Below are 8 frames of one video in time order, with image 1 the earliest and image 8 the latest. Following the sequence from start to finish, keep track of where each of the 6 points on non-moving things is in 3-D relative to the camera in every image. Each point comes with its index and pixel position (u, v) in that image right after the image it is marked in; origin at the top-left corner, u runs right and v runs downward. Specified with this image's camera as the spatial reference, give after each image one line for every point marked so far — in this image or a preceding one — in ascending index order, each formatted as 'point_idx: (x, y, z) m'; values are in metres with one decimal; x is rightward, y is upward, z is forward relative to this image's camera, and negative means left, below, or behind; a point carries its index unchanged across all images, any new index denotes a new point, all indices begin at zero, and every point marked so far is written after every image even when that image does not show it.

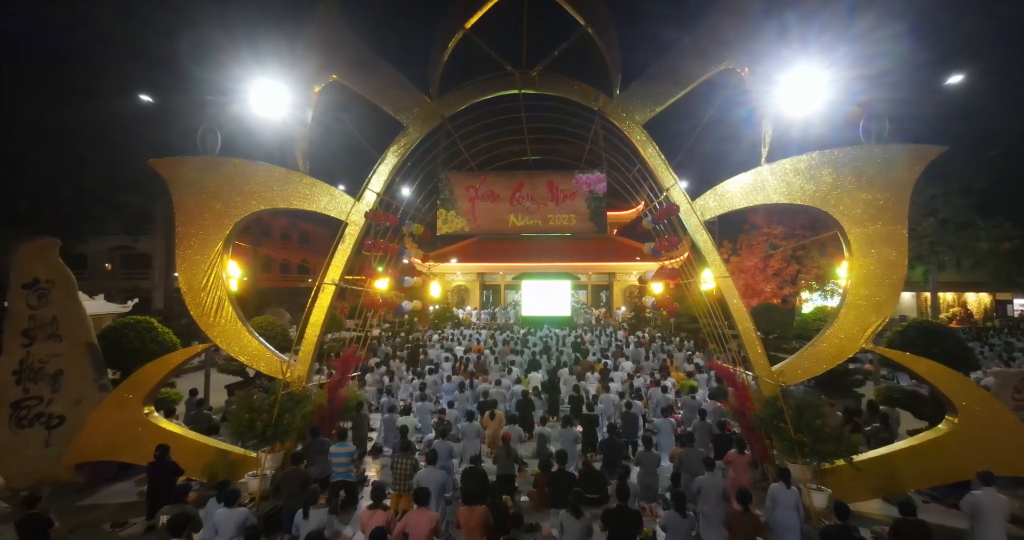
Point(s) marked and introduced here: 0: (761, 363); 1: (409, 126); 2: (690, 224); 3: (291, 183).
0: (+3.8, -1.4, +5.8) m
1: (-1.8, +2.5, +6.4) m
2: (+2.9, +0.7, +6.1) m
3: (-3.6, +1.4, +6.2) m
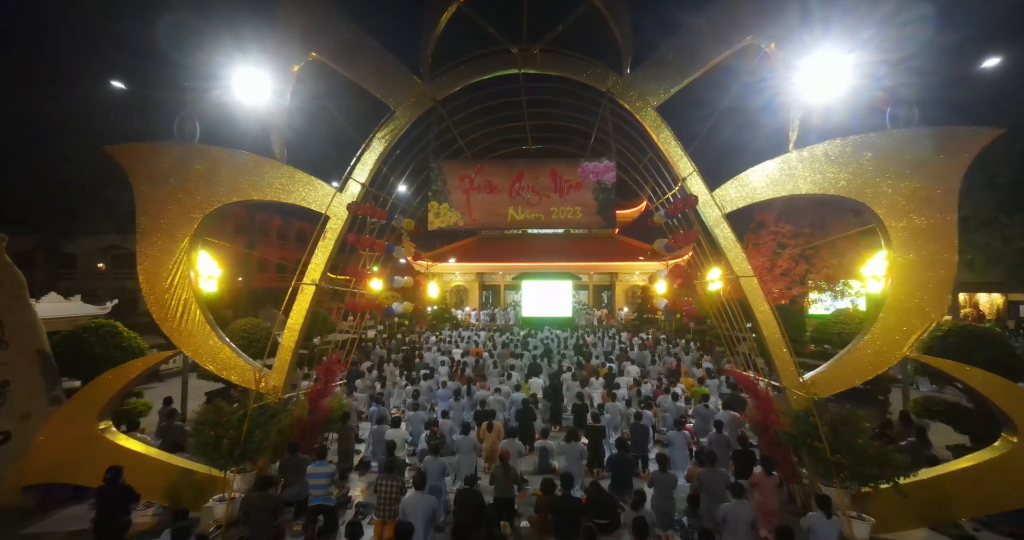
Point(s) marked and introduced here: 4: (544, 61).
0: (+3.8, -1.4, +5.2) m
1: (-1.8, +2.5, +5.8) m
2: (+2.9, +0.7, +5.5) m
3: (-3.6, +1.4, +5.6) m
4: (+0.5, +3.3, +6.1) m
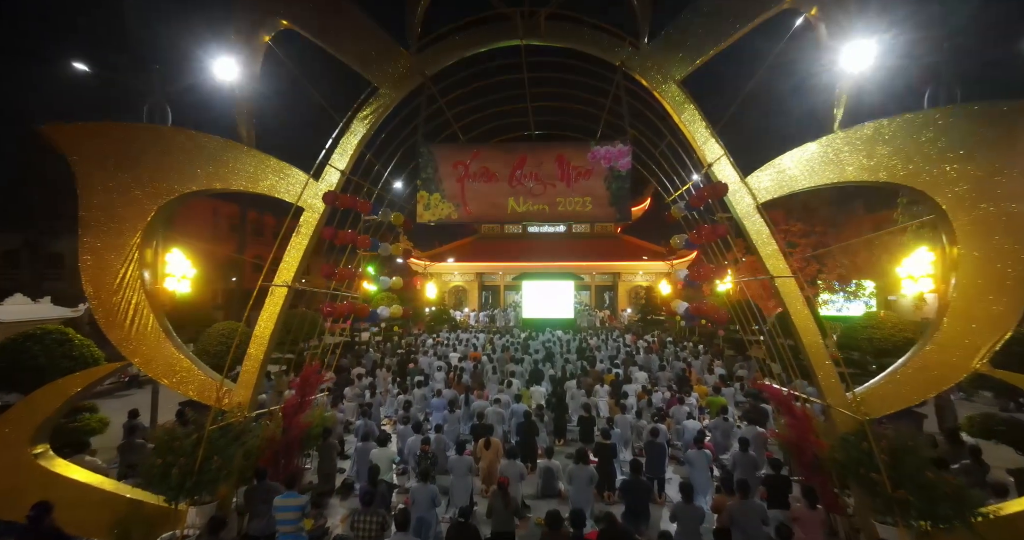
0: (+3.8, -1.4, +4.5) m
1: (-1.8, +2.5, +5.1) m
2: (+2.9, +0.7, +4.8) m
3: (-3.6, +1.4, +4.9) m
4: (+0.5, +3.3, +5.4) m
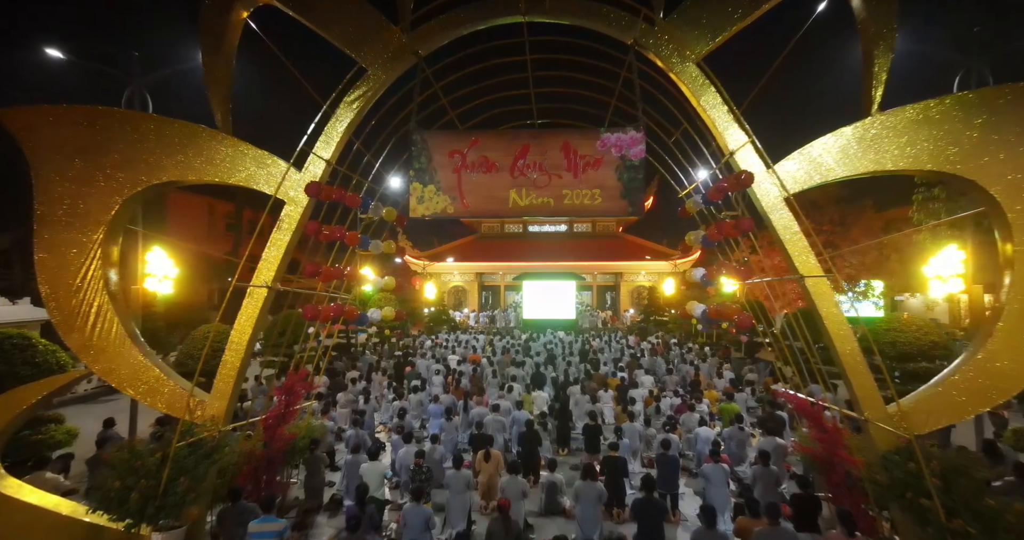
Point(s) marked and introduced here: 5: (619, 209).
0: (+3.8, -1.4, +4.1) m
1: (-1.8, +2.5, +4.7) m
2: (+2.9, +0.7, +4.4) m
3: (-3.6, +1.4, +4.5) m
4: (+0.5, +3.3, +4.9) m
5: (+1.4, +0.8, +5.2) m
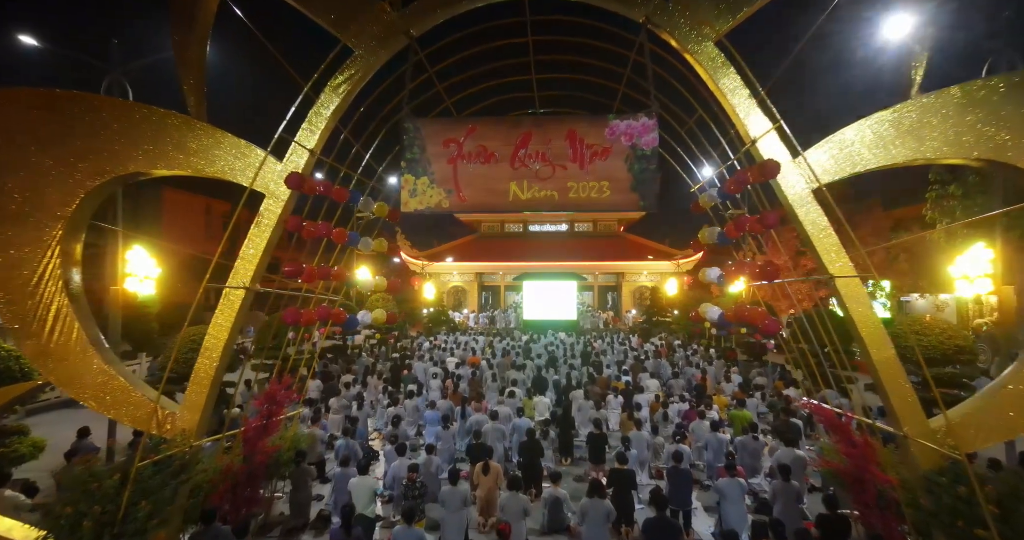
0: (+3.8, -1.4, +3.7) m
1: (-1.7, +2.5, +4.3) m
2: (+2.9, +0.7, +4.0) m
3: (-3.6, +1.4, +4.1) m
4: (+0.6, +3.3, +4.5) m
5: (+1.4, +0.8, +4.8) m
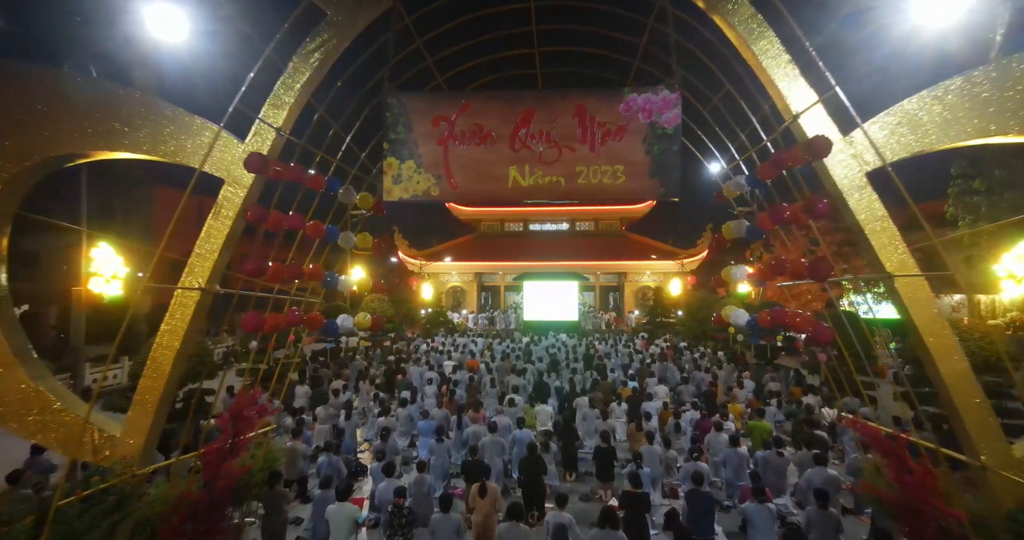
0: (+3.8, -1.4, +3.1) m
1: (-1.8, +2.5, +3.7) m
2: (+2.9, +0.8, +3.4) m
3: (-3.6, +1.5, +3.5) m
4: (+0.5, +3.4, +3.9) m
5: (+1.4, +0.9, +4.2) m
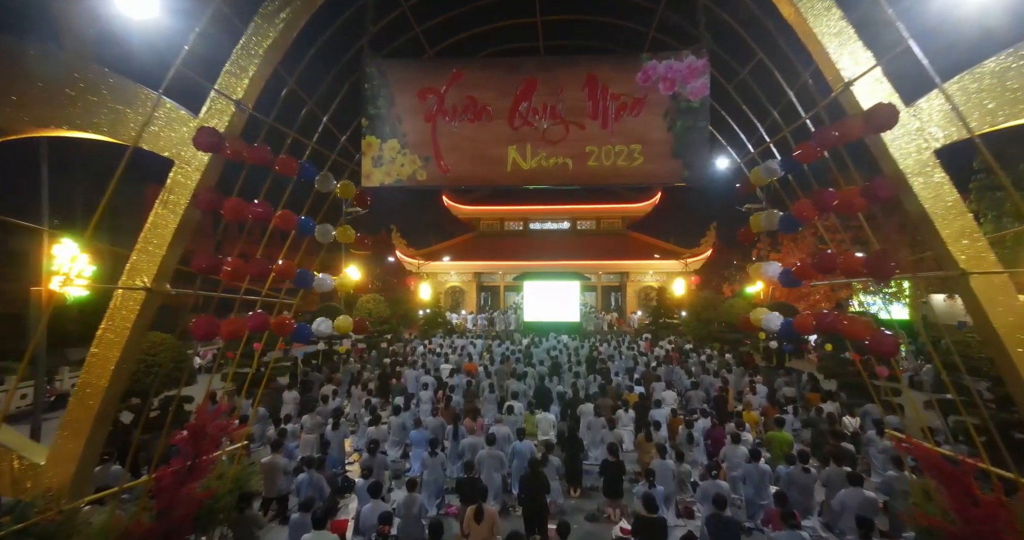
0: (+3.8, -1.3, +2.5) m
1: (-1.8, +2.5, +3.2) m
2: (+2.9, +0.8, +2.9) m
3: (-3.6, +1.5, +3.0) m
4: (+0.5, +3.4, +3.4) m
5: (+1.4, +0.9, +3.7) m
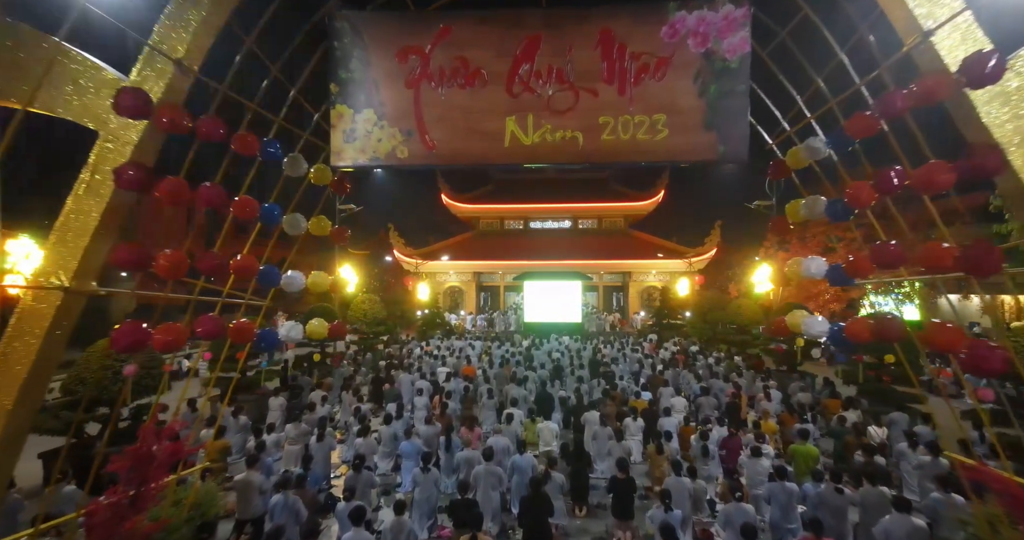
0: (+3.8, -1.3, +2.0) m
1: (-1.8, +2.6, +2.6) m
2: (+2.9, +0.8, +2.3) m
3: (-3.6, +1.5, +2.4) m
4: (+0.5, +3.4, +2.9) m
5: (+1.4, +0.9, +3.1) m
